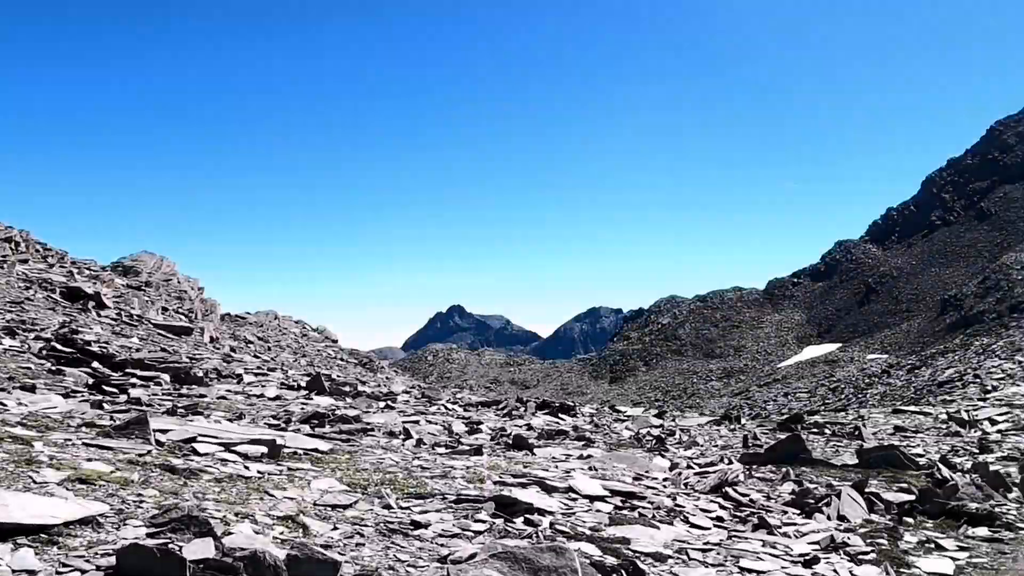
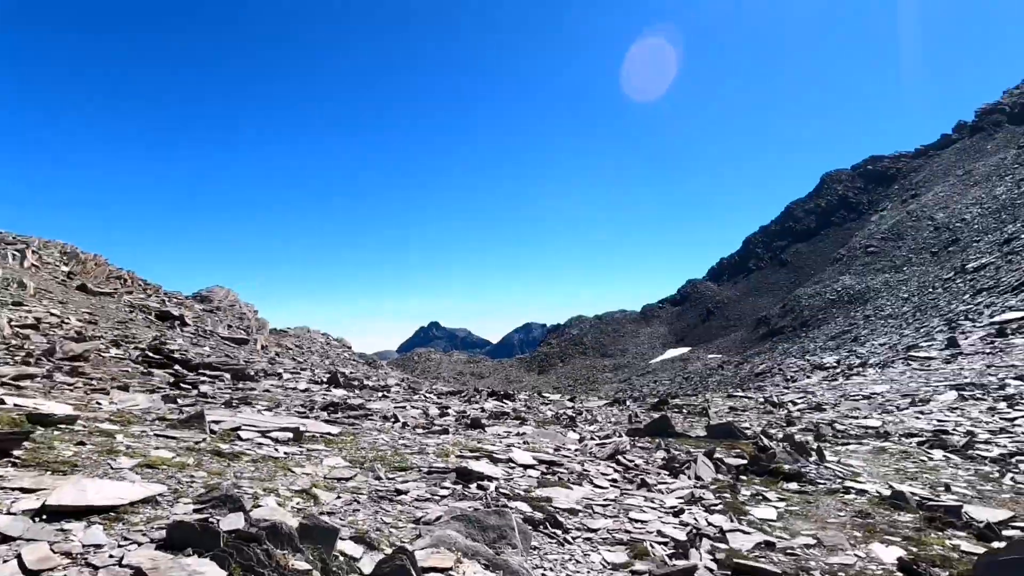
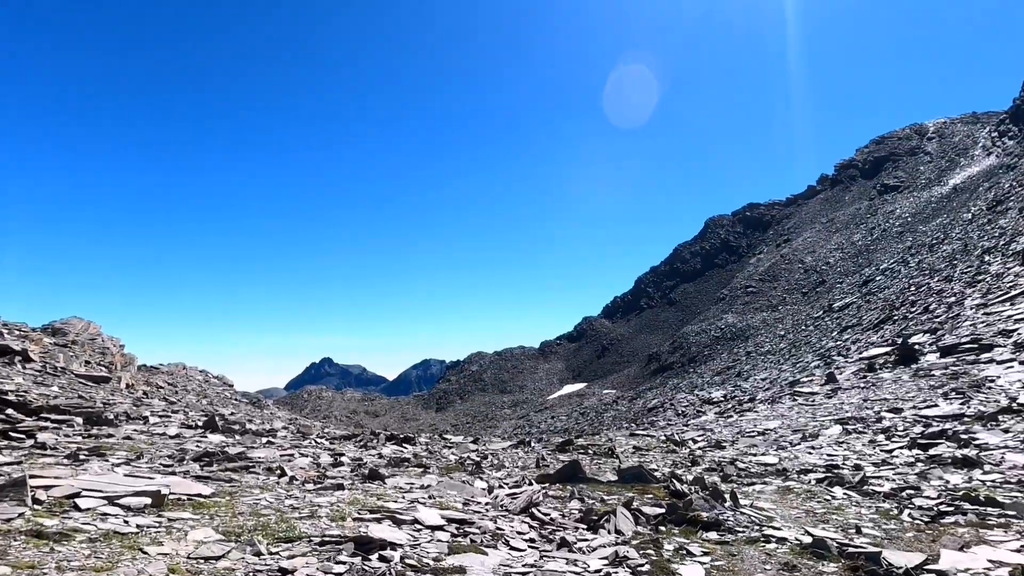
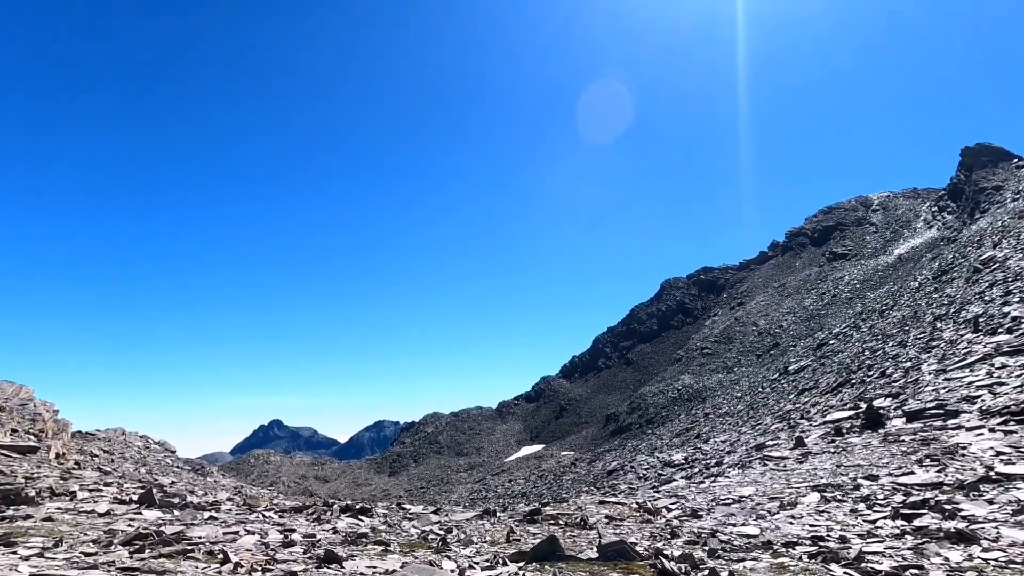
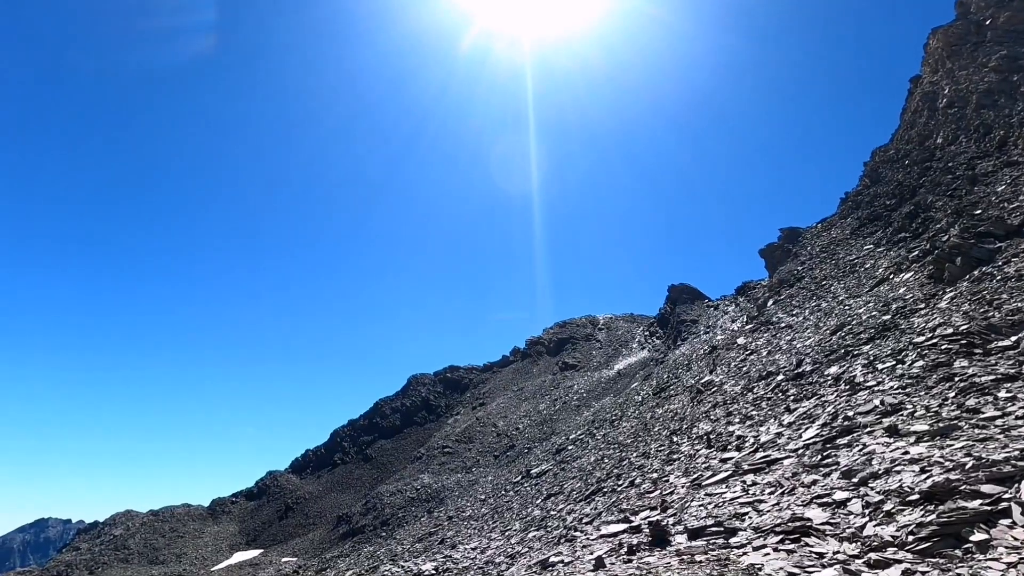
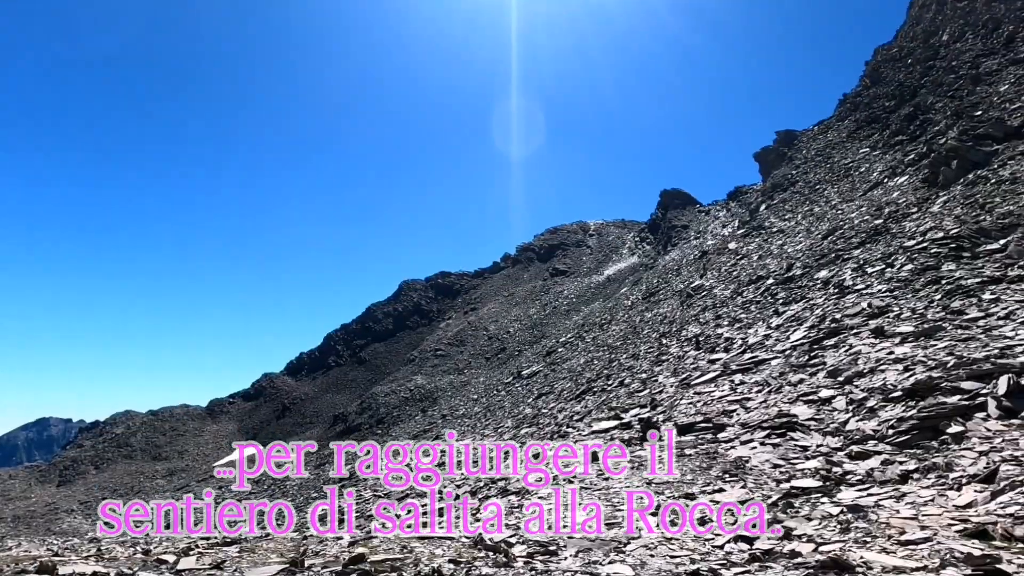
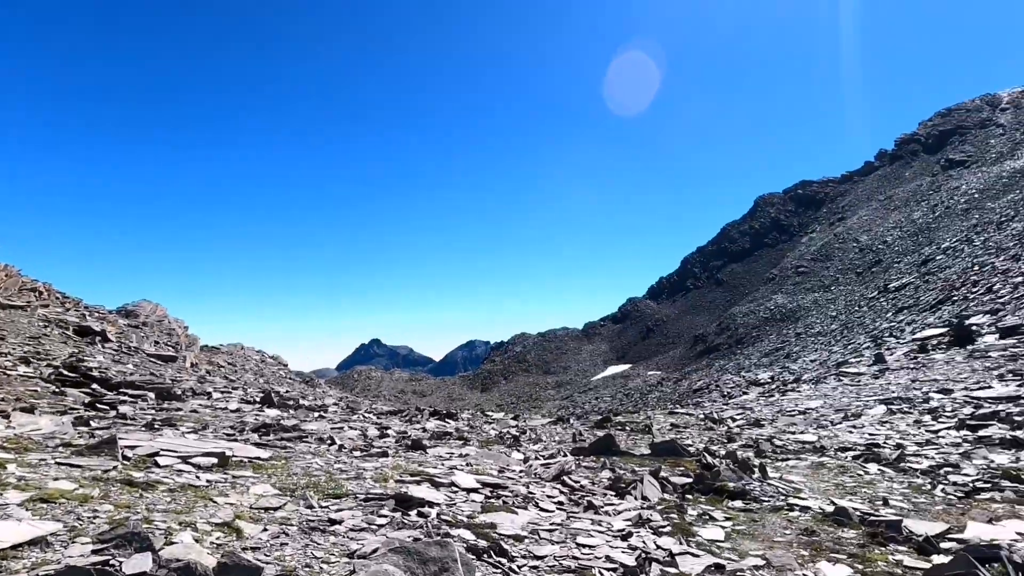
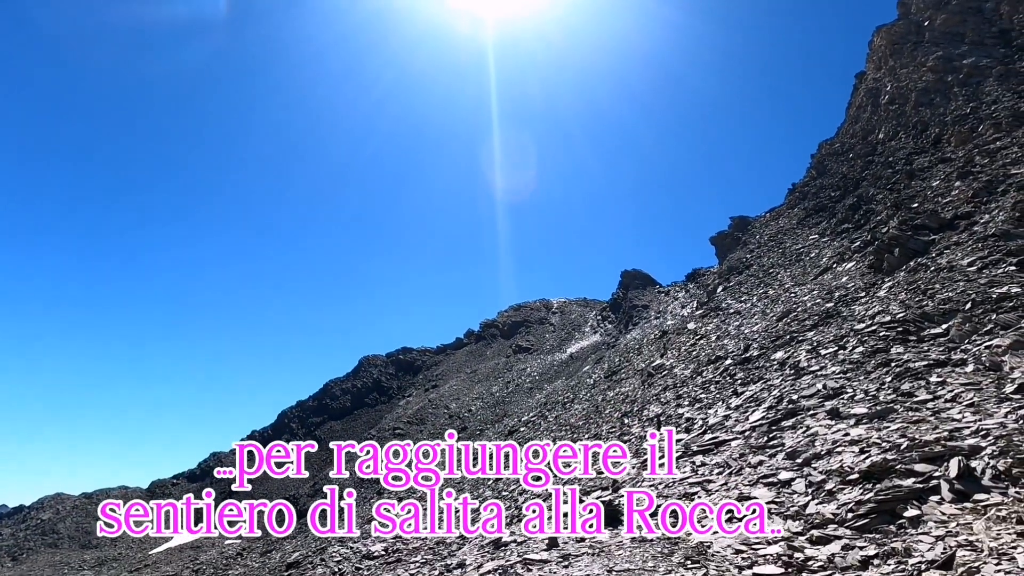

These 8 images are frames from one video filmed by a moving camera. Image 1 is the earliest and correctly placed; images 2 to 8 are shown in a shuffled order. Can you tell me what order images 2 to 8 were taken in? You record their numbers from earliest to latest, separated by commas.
2, 7, 3, 4, 5, 8, 6
